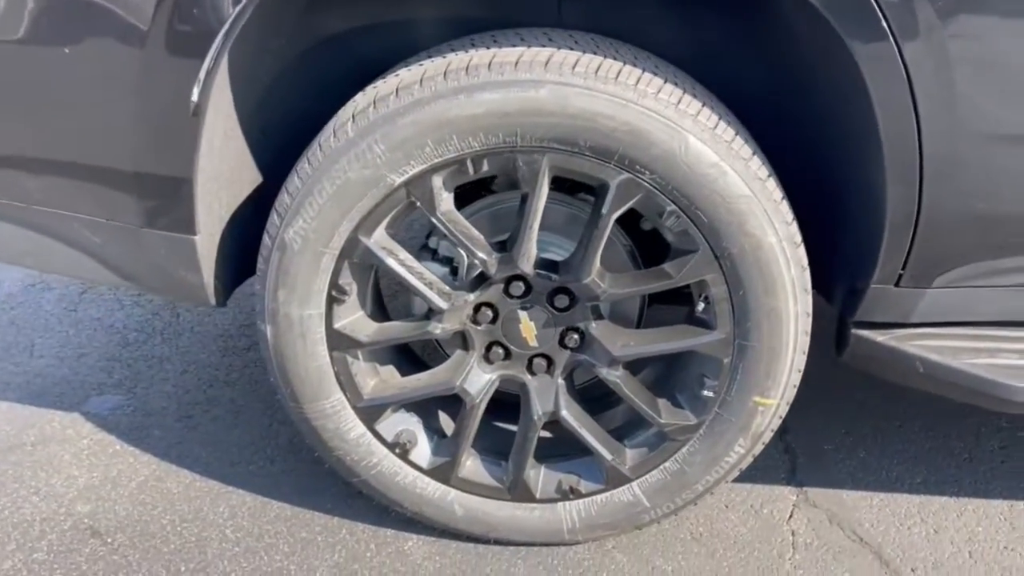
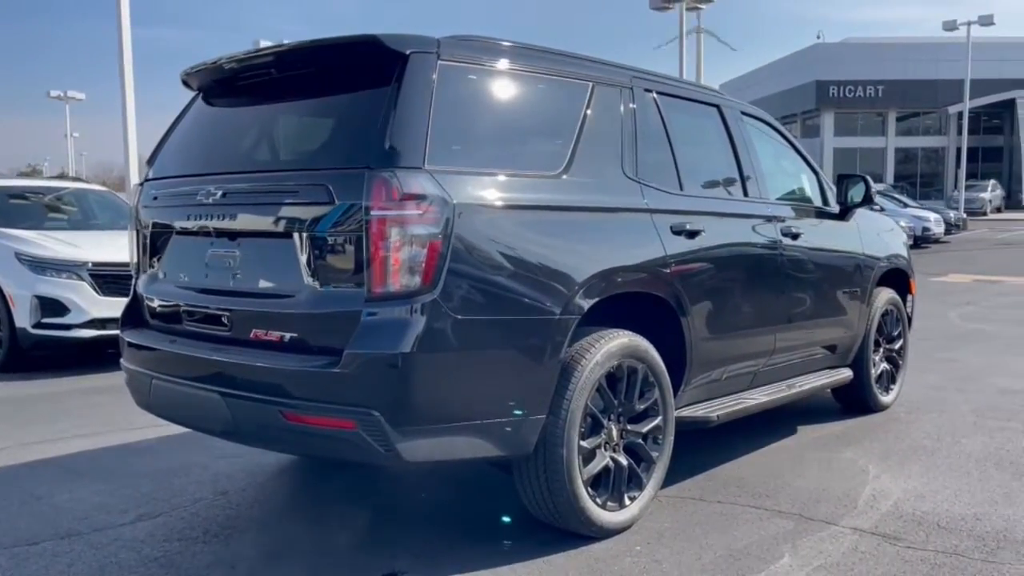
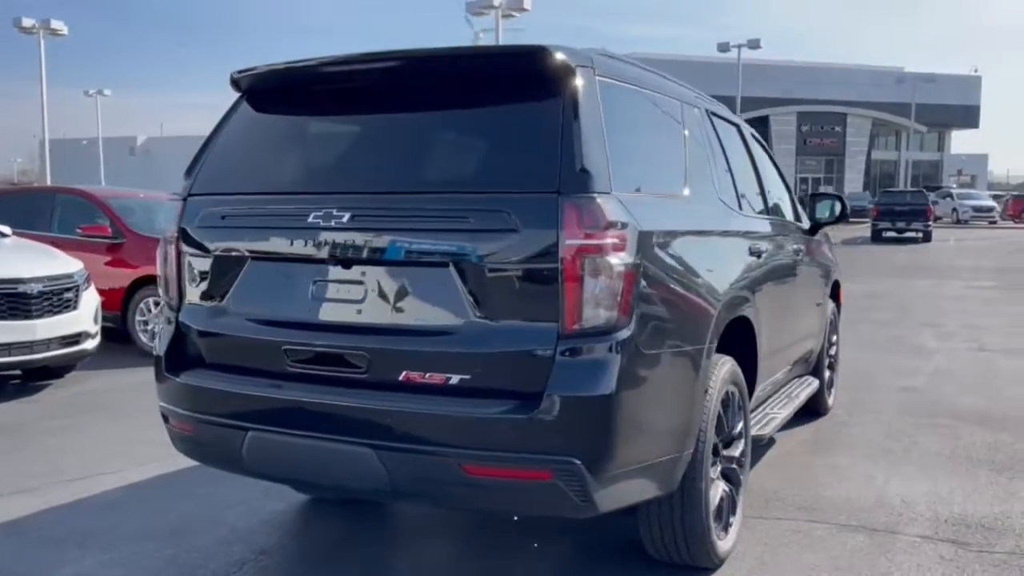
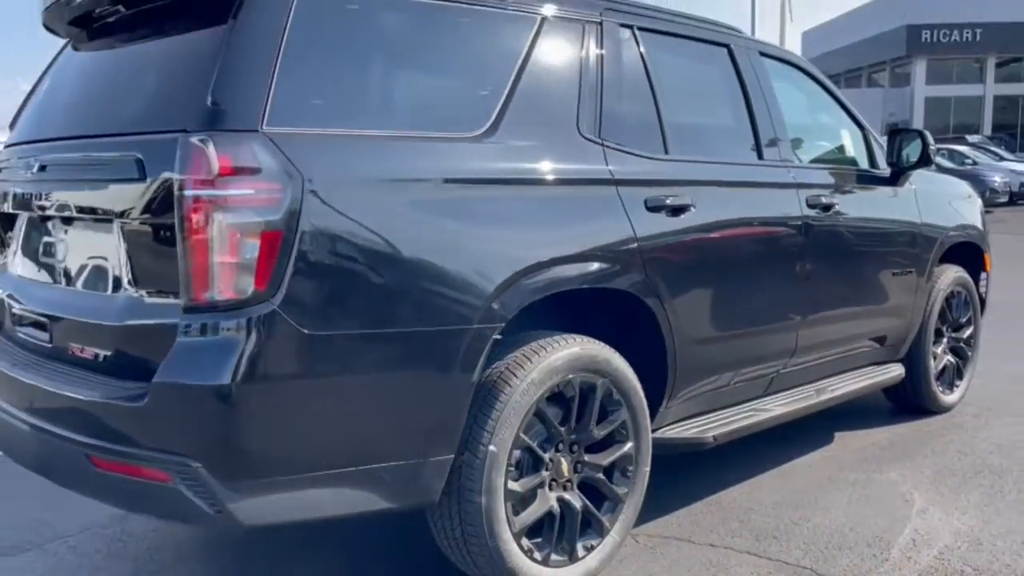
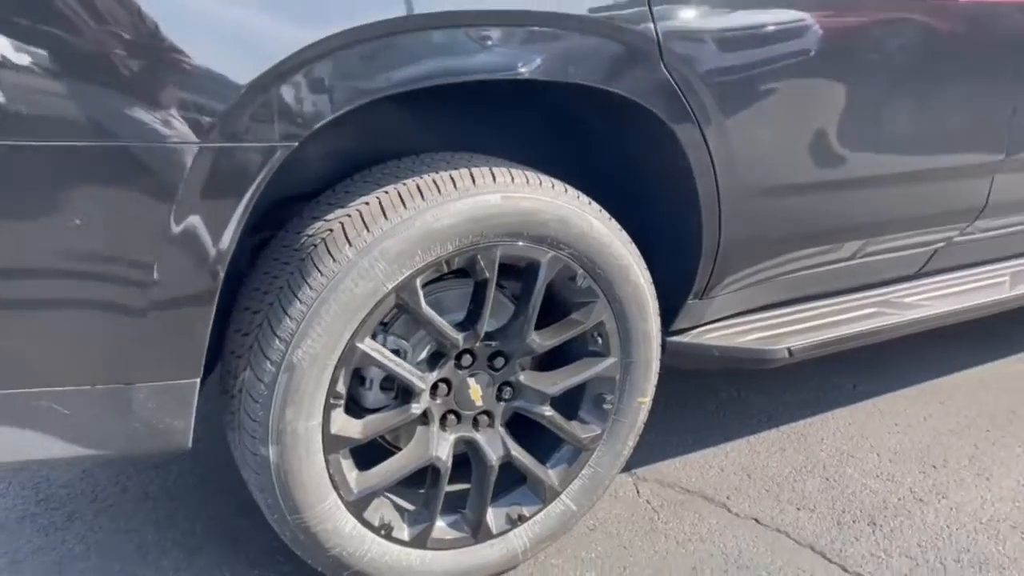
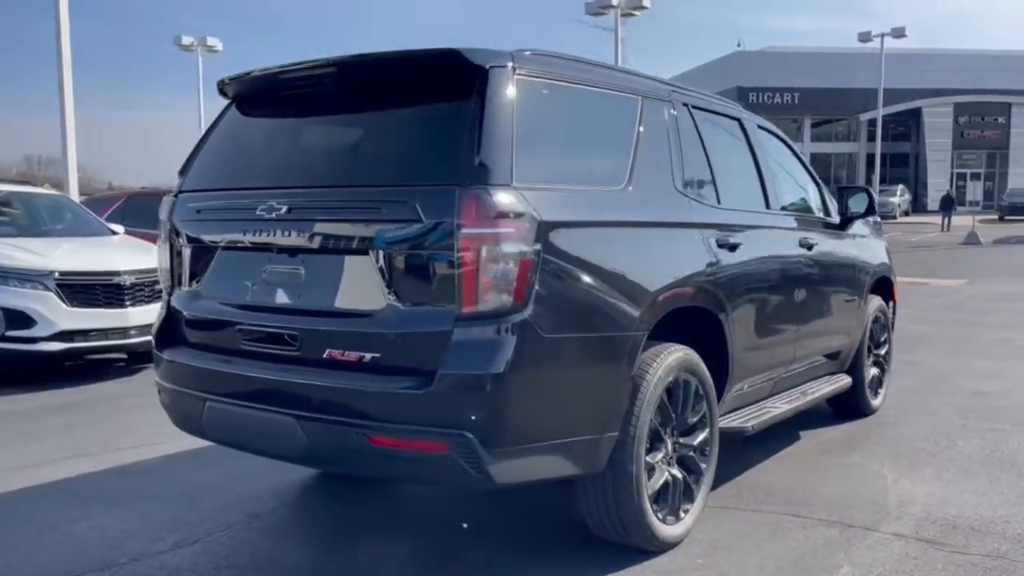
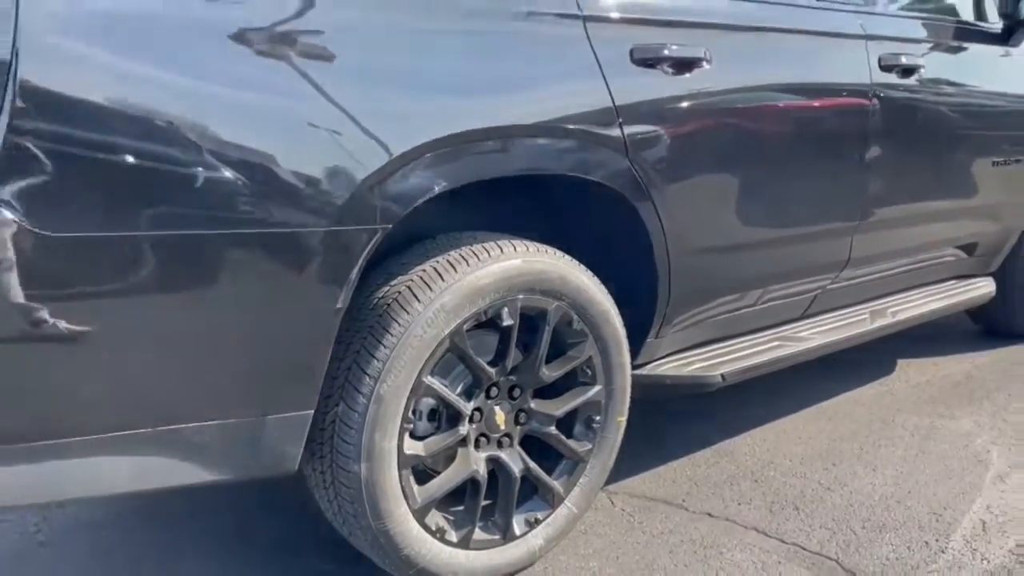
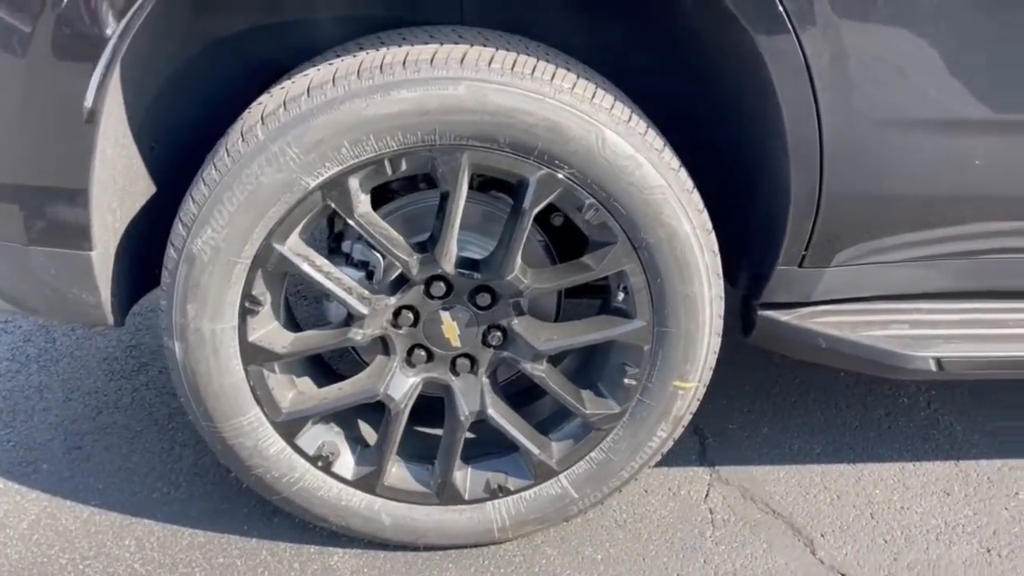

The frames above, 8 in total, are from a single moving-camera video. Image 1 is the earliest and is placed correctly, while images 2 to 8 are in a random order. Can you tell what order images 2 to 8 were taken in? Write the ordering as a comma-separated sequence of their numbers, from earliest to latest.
8, 5, 7, 4, 2, 6, 3
